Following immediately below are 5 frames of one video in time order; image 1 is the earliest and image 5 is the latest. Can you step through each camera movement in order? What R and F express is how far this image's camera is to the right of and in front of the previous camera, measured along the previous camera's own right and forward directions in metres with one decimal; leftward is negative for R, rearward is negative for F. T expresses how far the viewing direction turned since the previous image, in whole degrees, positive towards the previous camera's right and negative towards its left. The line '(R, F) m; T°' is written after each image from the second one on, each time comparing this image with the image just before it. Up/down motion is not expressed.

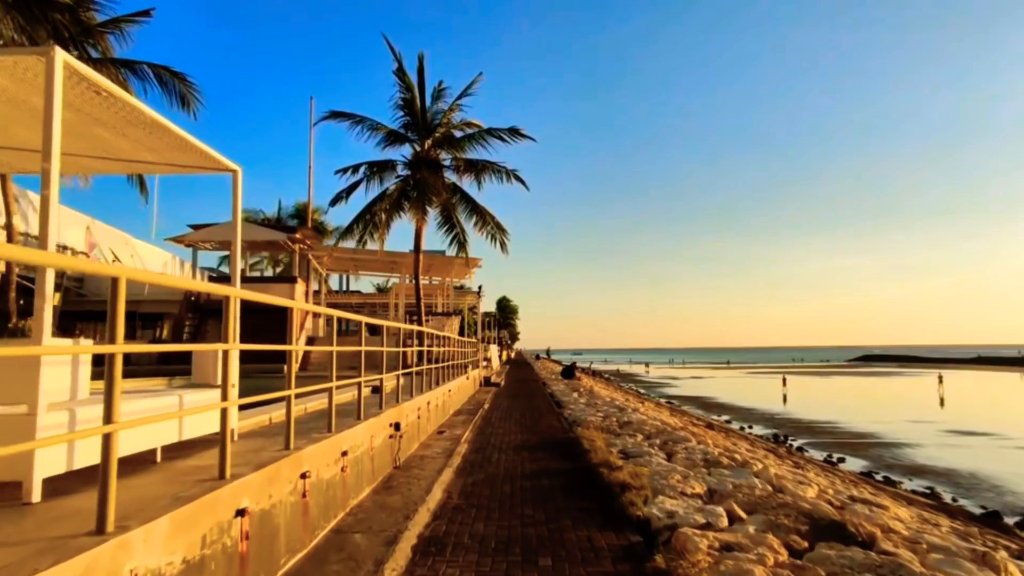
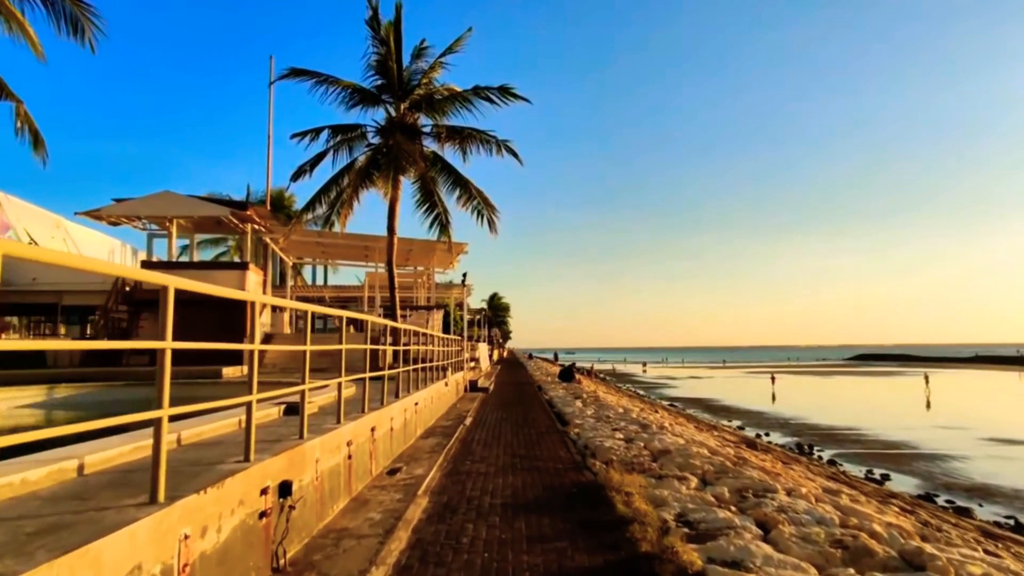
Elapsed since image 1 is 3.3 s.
(+0.1, +3.9) m; +1°
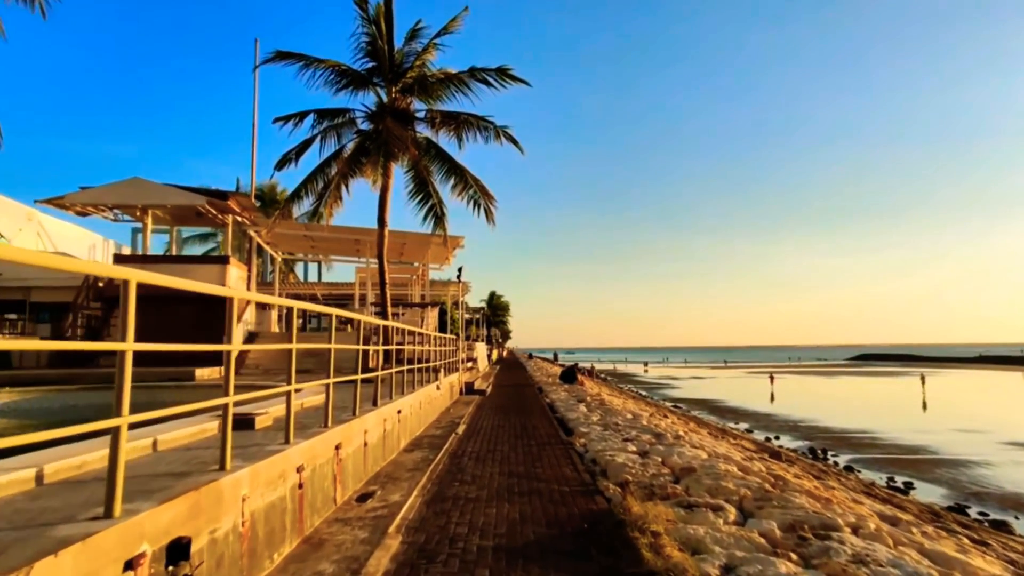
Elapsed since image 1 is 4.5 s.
(0.0, +1.4) m; 0°
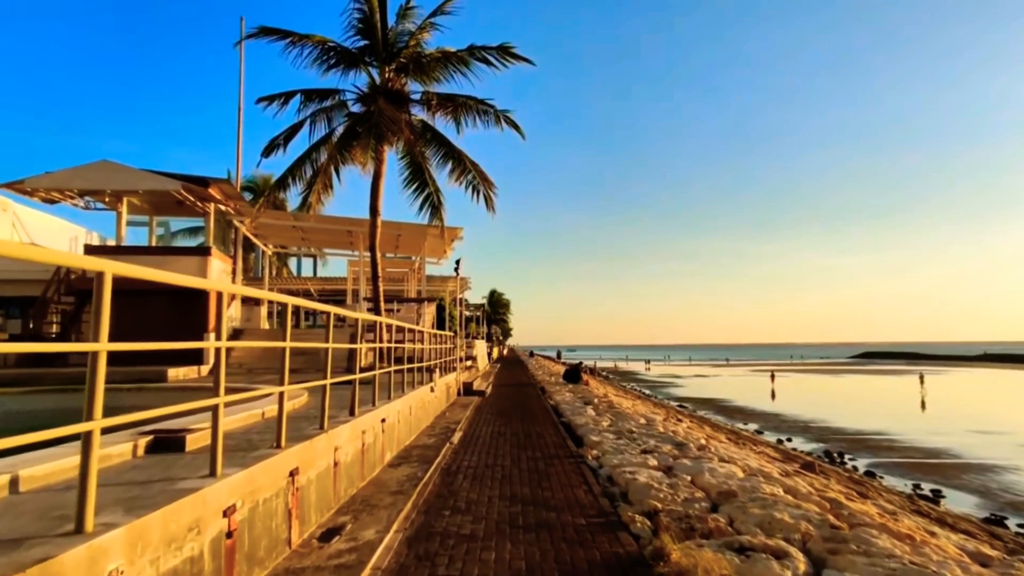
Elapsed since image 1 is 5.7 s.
(0.0, +1.4) m; 0°
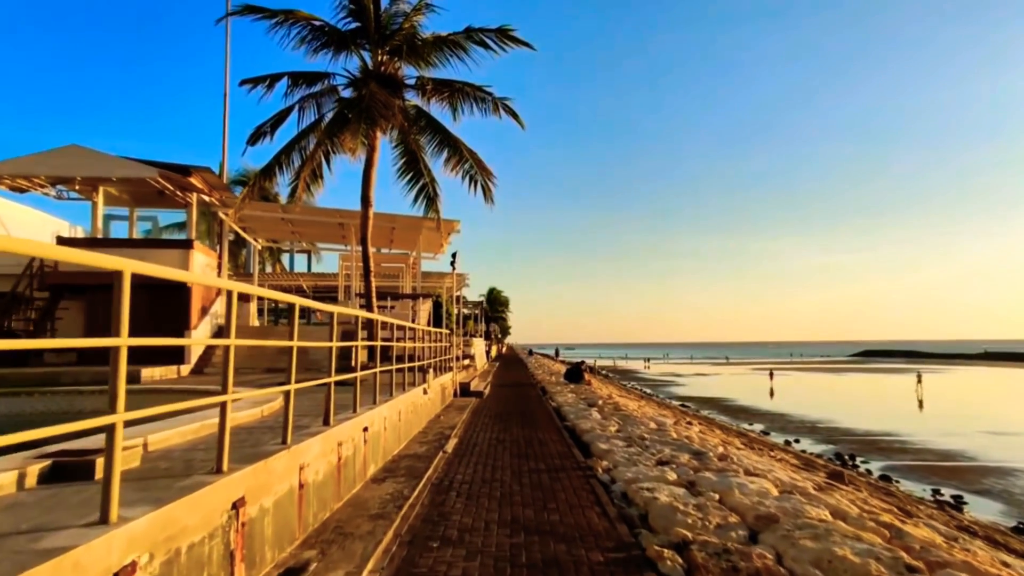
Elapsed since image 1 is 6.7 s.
(0.0, +1.0) m; 0°
